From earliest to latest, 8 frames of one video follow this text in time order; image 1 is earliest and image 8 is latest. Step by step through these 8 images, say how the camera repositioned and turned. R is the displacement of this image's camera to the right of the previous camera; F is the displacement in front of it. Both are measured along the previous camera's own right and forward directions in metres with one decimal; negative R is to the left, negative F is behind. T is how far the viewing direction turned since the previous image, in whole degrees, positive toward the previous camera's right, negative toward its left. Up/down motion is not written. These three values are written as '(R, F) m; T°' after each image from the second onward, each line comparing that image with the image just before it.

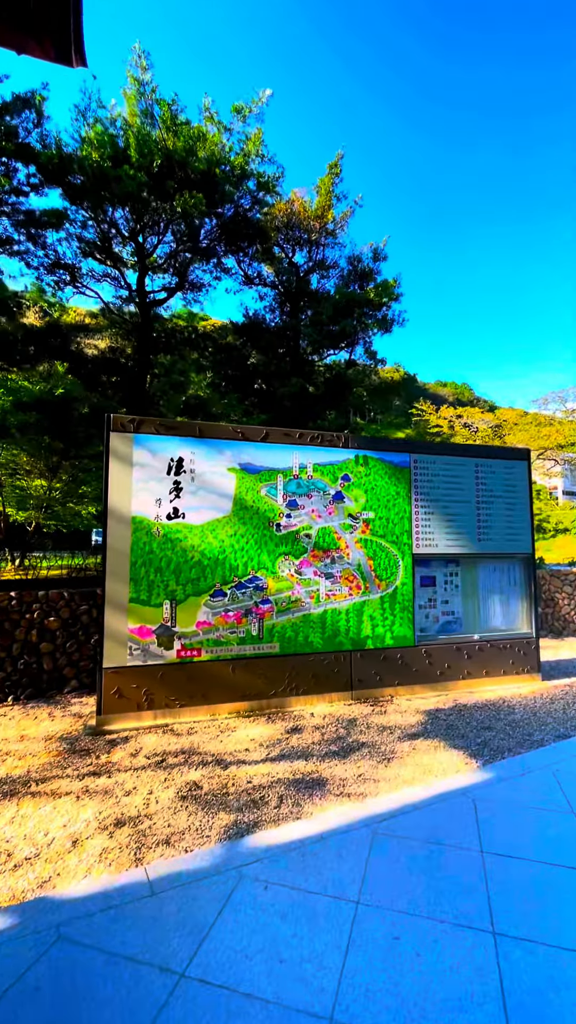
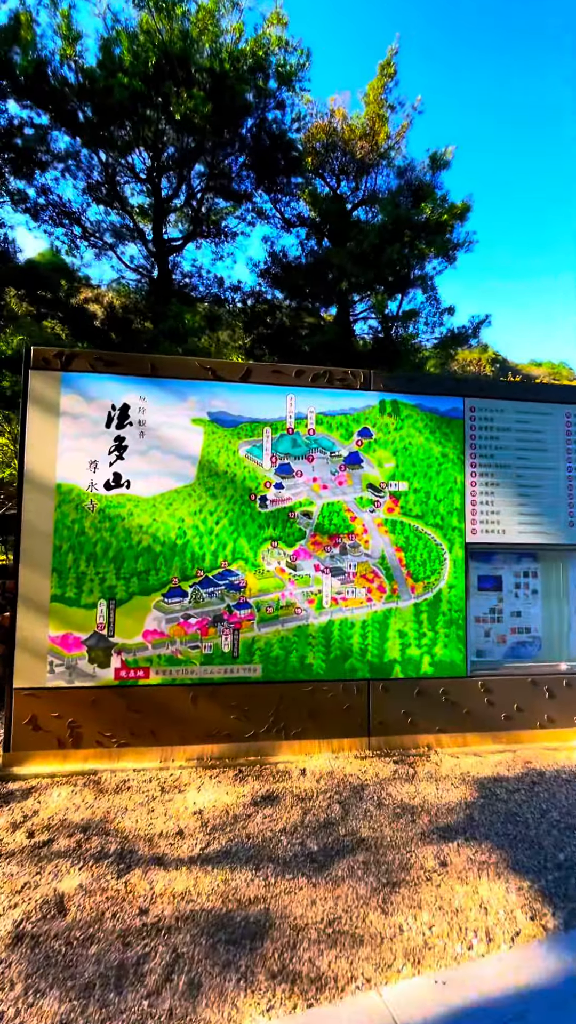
(+1.0, +2.2) m; -9°
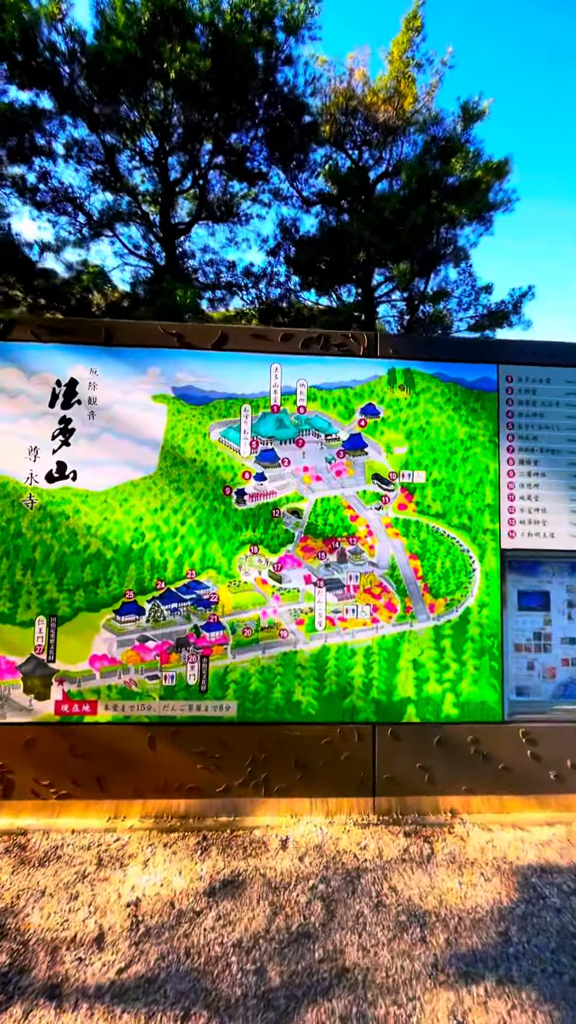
(+0.5, +1.1) m; -5°
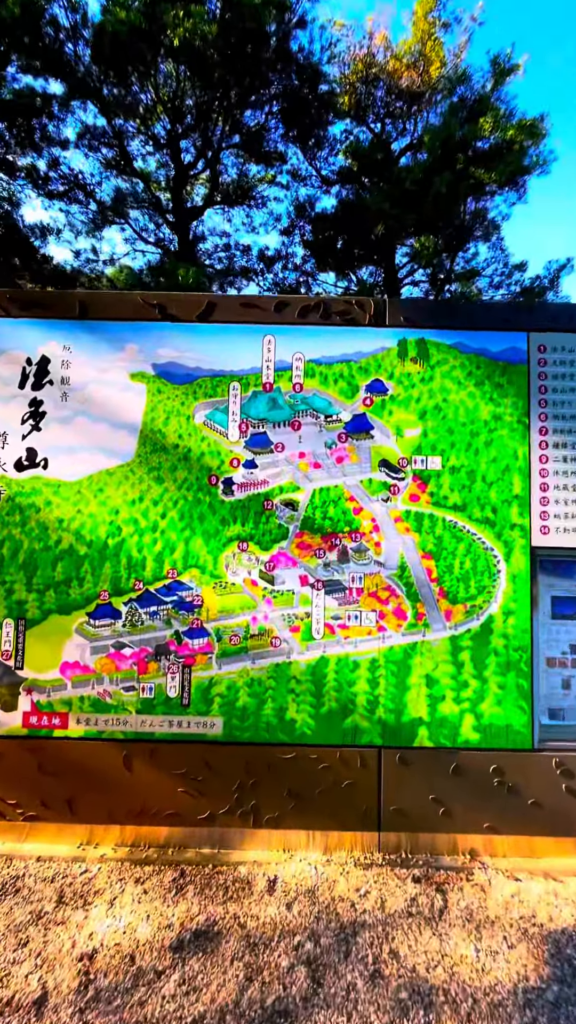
(+0.3, +0.5) m; -4°
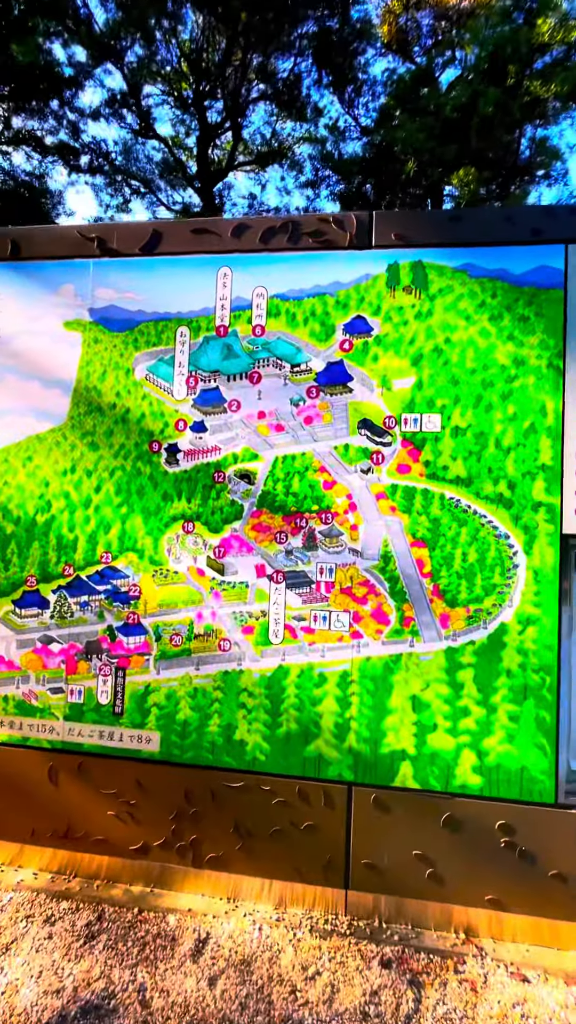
(+0.7, +0.8) m; -7°
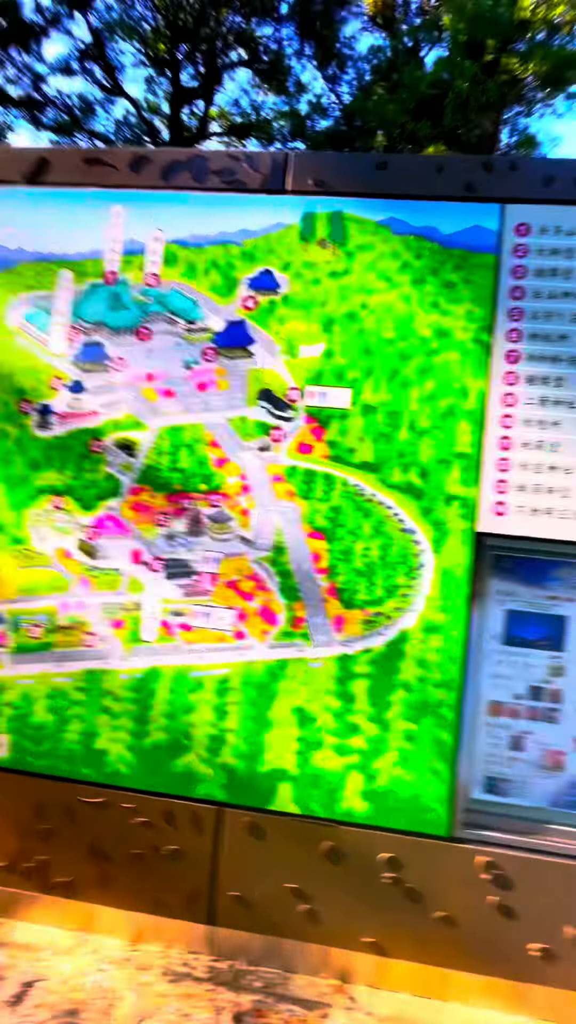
(+0.5, +0.4) m; +2°
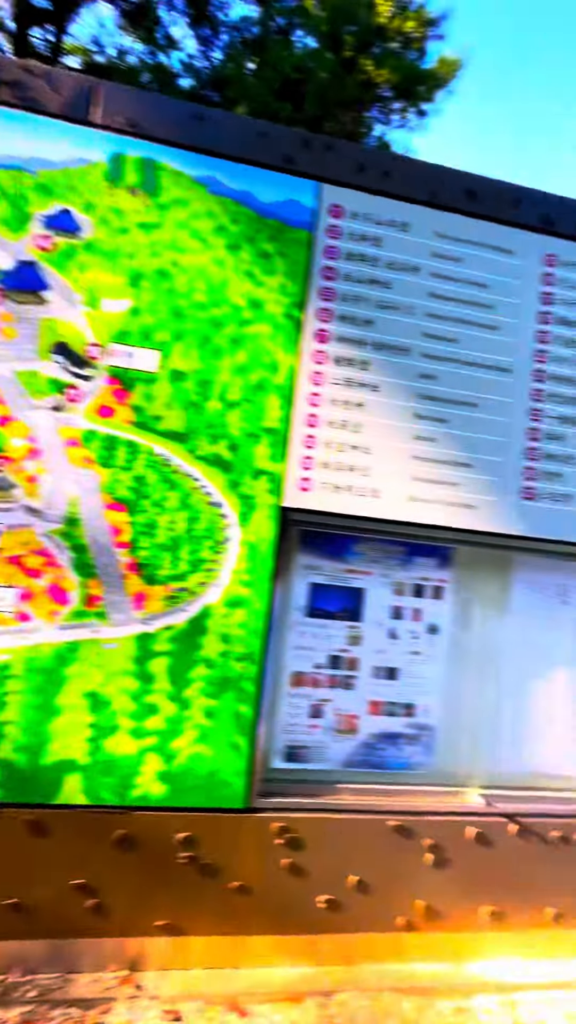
(+0.4, 0.0) m; +14°
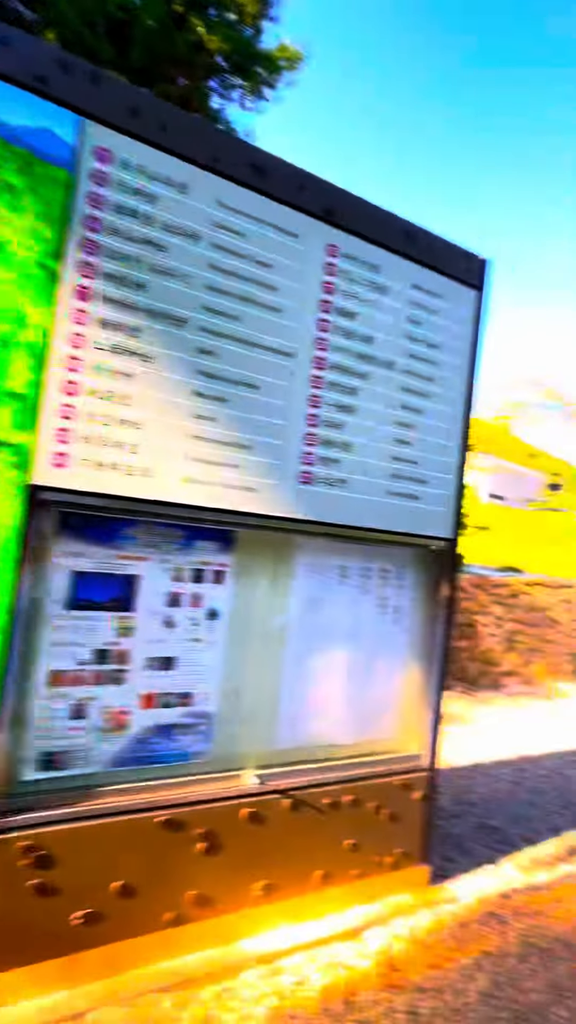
(+0.5, +0.1) m; +16°
